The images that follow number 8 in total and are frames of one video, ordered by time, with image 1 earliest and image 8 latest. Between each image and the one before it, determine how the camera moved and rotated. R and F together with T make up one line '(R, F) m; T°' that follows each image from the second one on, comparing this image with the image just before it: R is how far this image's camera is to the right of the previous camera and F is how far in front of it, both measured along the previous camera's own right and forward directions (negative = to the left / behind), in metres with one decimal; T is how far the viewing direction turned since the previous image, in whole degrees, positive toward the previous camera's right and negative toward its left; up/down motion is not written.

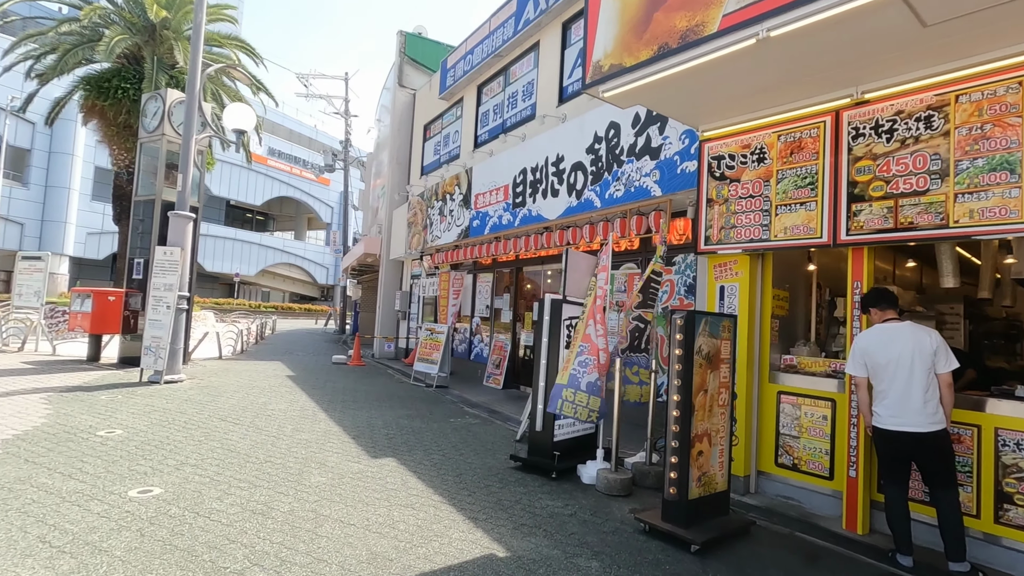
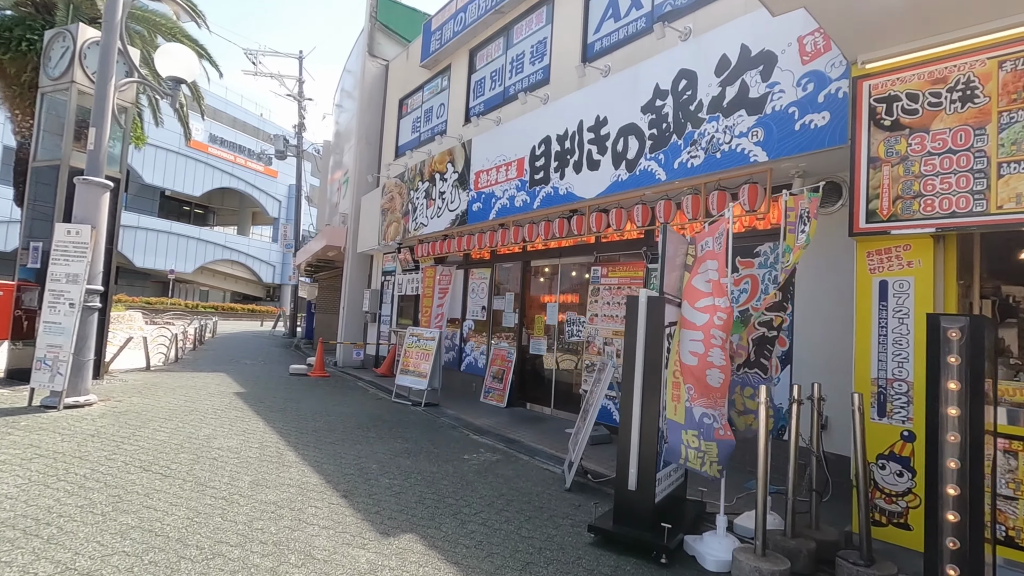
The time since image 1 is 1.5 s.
(-0.9, +1.8) m; +5°
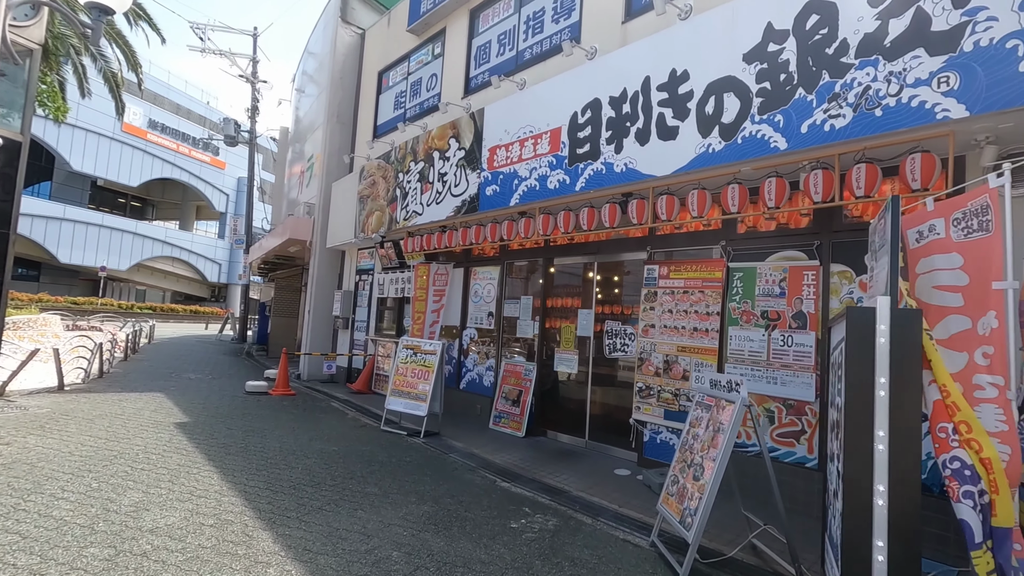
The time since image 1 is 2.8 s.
(-0.9, +1.6) m; +5°
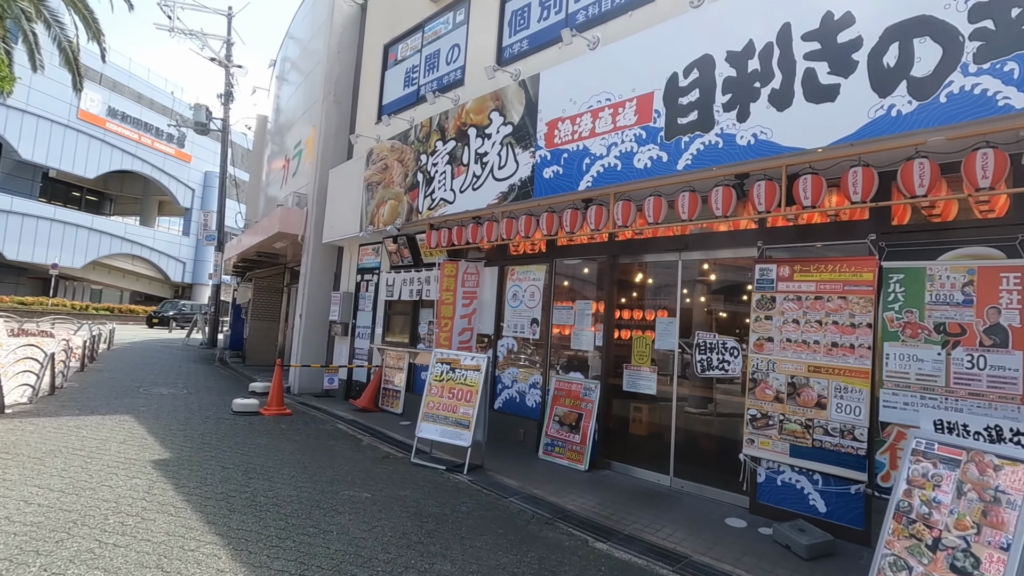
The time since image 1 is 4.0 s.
(-1.0, +1.3) m; +3°
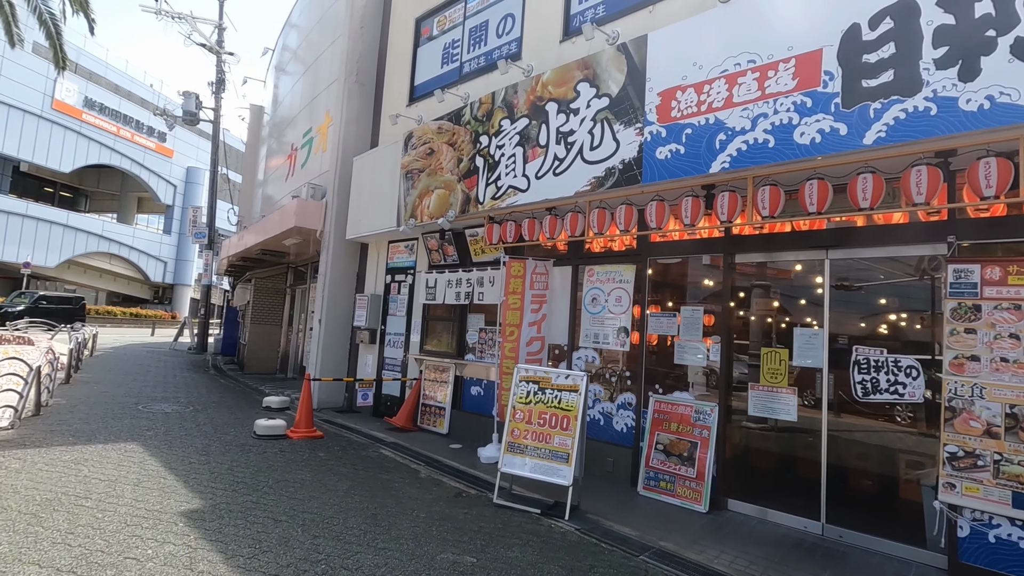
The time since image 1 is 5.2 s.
(-1.1, +1.1) m; +2°
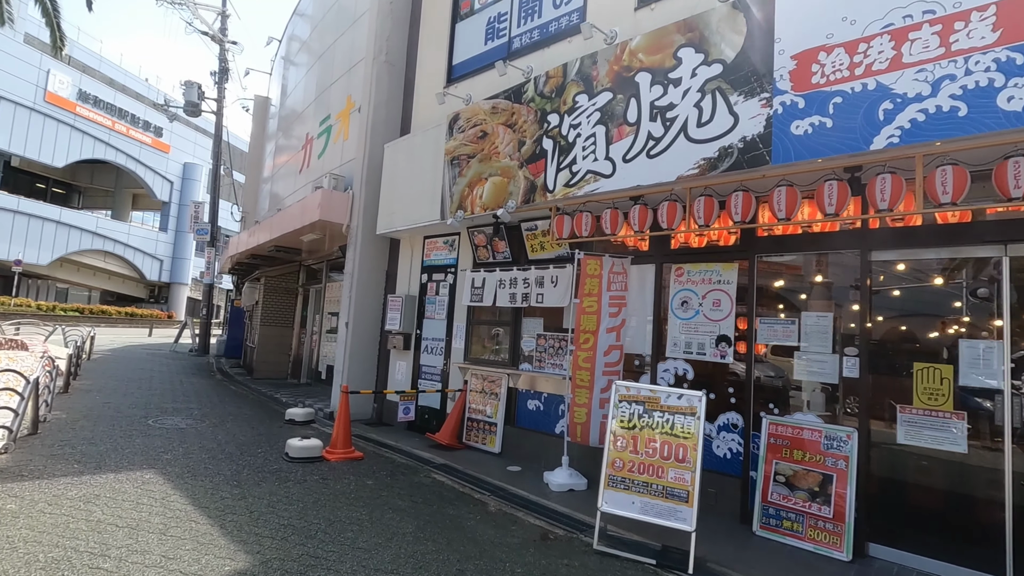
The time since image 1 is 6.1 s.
(-0.8, +0.9) m; +1°
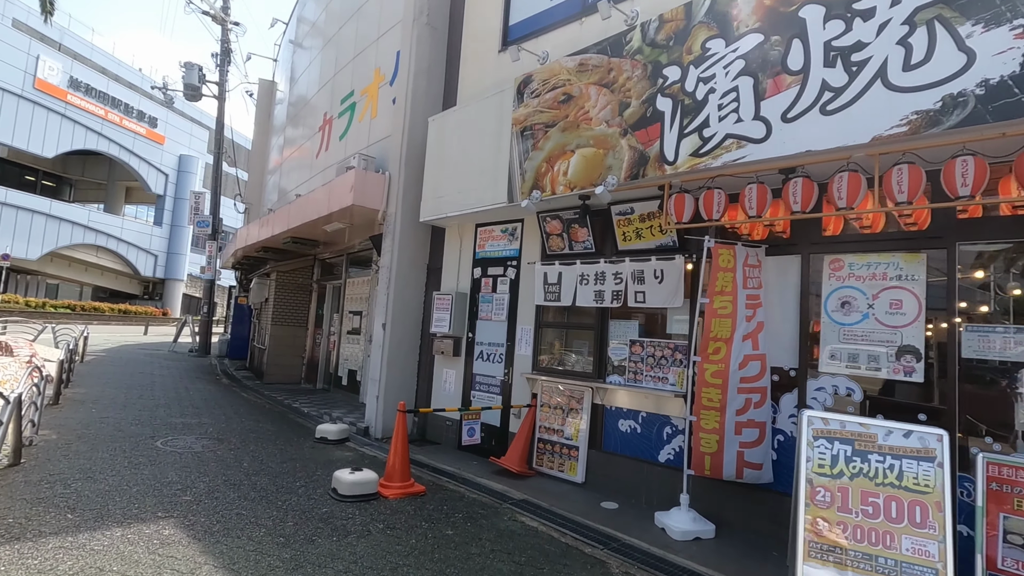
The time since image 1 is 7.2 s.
(-1.0, +1.2) m; +1°
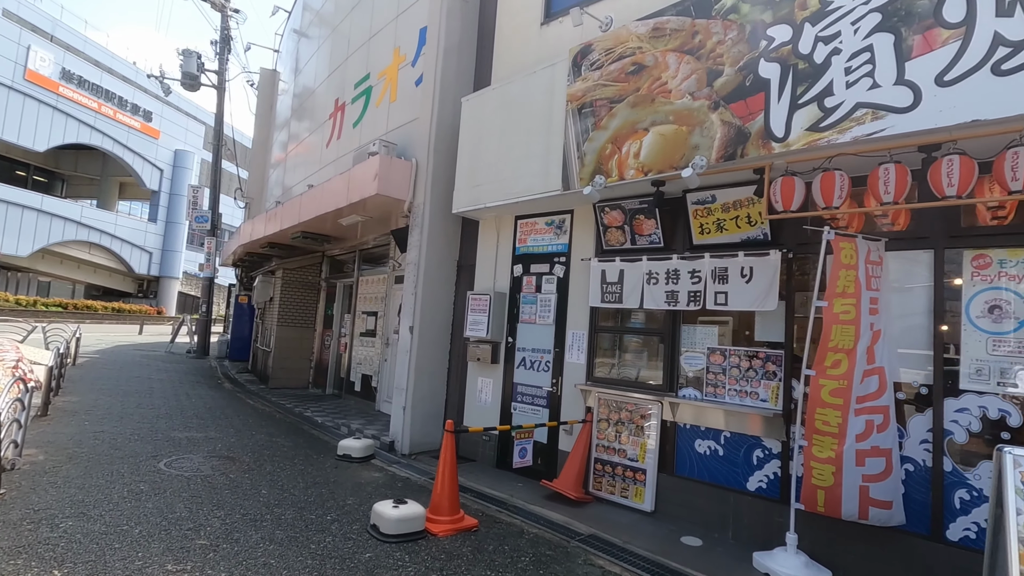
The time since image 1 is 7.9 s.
(-0.6, +0.7) m; 0°
